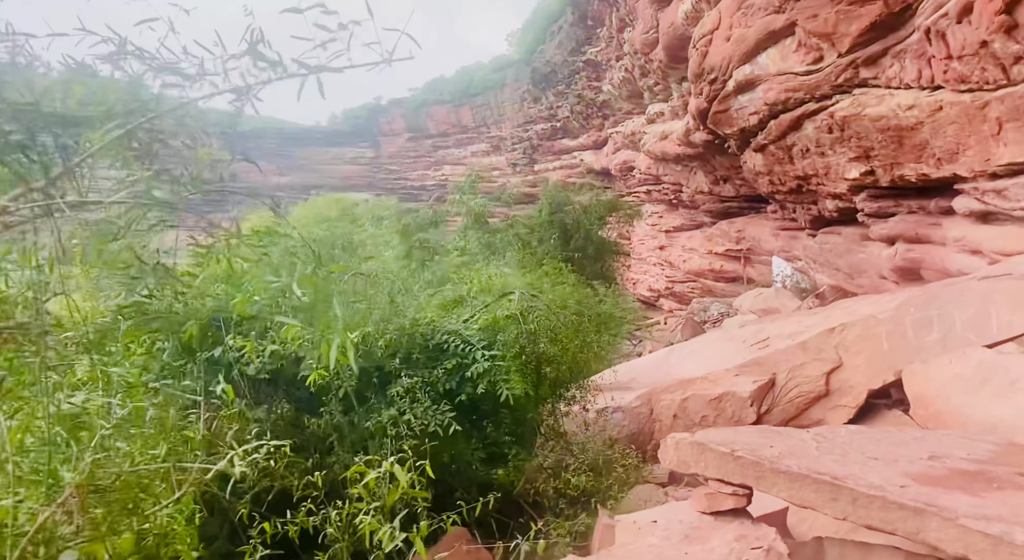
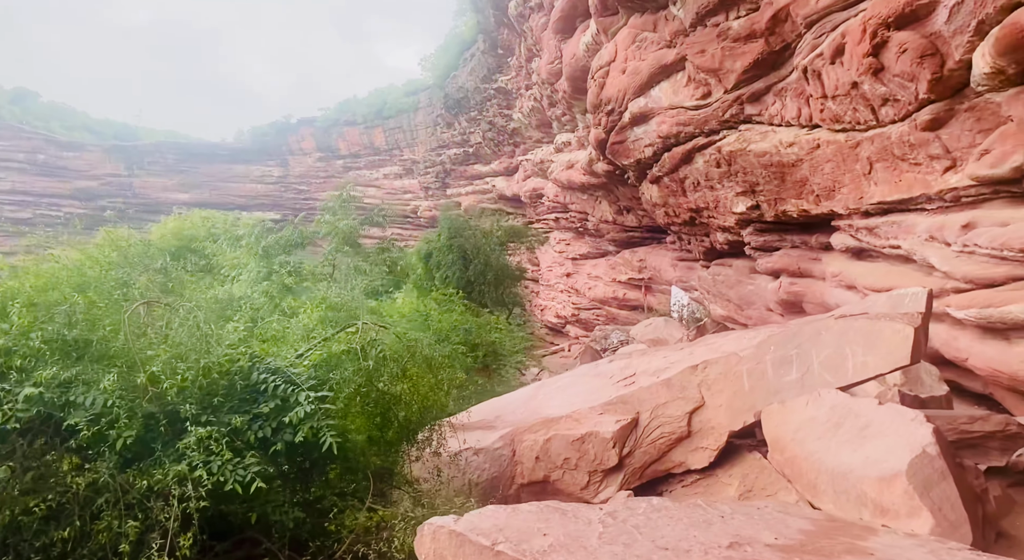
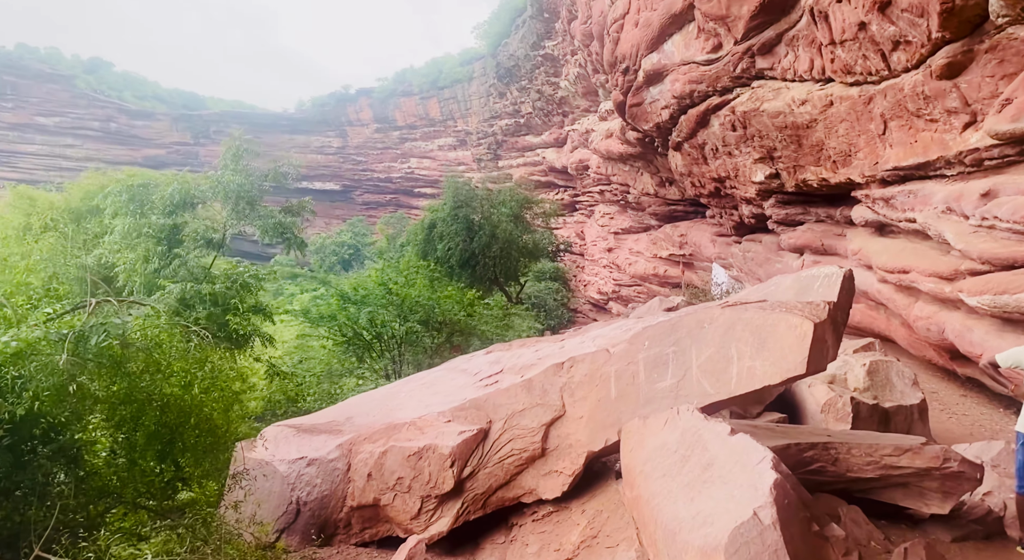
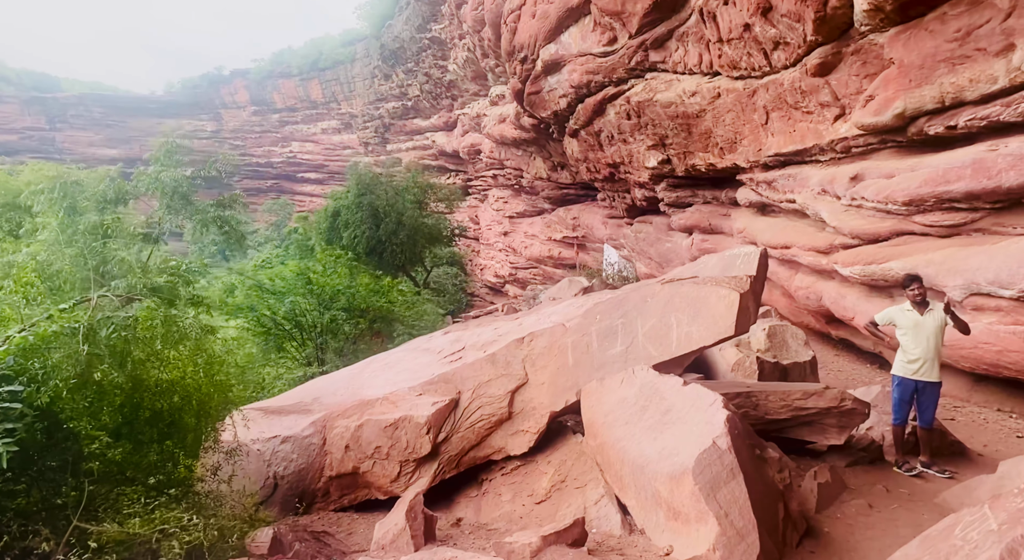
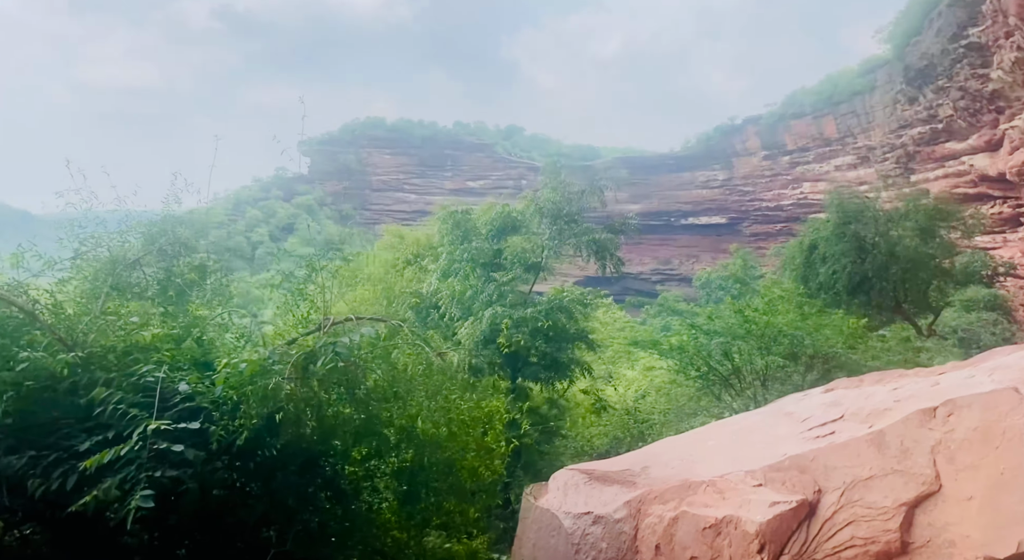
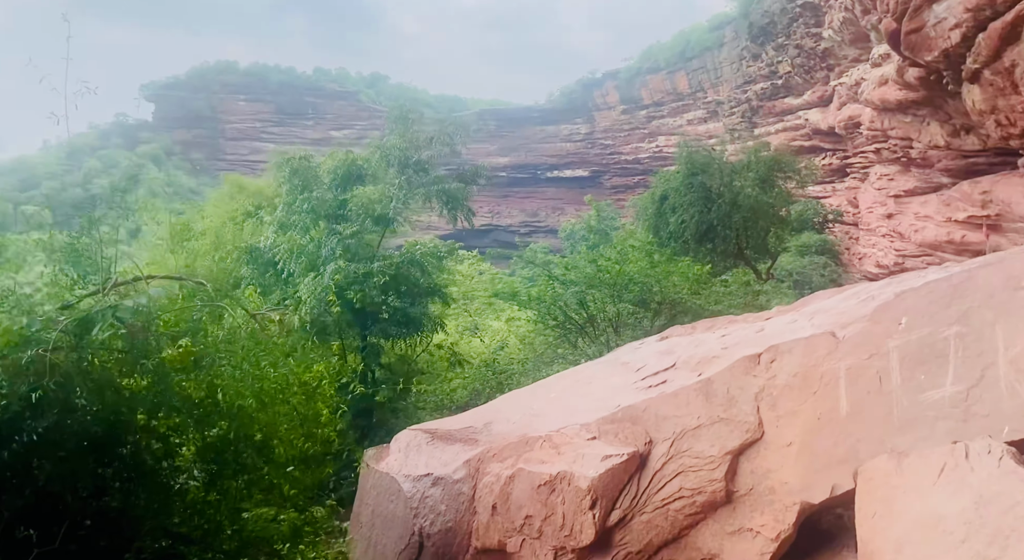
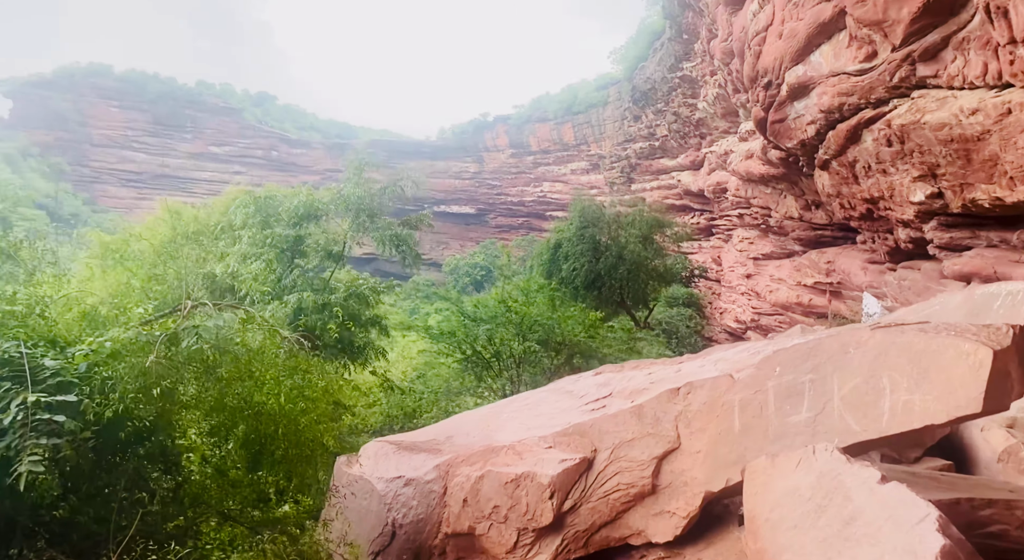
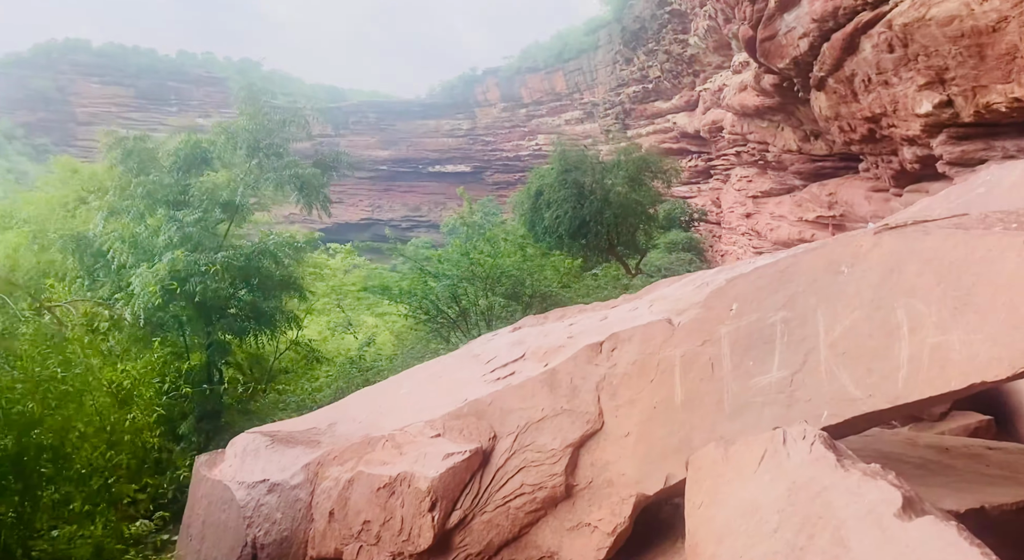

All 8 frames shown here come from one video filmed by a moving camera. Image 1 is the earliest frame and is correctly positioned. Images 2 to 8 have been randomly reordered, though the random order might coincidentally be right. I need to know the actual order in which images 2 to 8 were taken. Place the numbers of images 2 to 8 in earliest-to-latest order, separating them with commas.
2, 4, 3, 7, 5, 6, 8
